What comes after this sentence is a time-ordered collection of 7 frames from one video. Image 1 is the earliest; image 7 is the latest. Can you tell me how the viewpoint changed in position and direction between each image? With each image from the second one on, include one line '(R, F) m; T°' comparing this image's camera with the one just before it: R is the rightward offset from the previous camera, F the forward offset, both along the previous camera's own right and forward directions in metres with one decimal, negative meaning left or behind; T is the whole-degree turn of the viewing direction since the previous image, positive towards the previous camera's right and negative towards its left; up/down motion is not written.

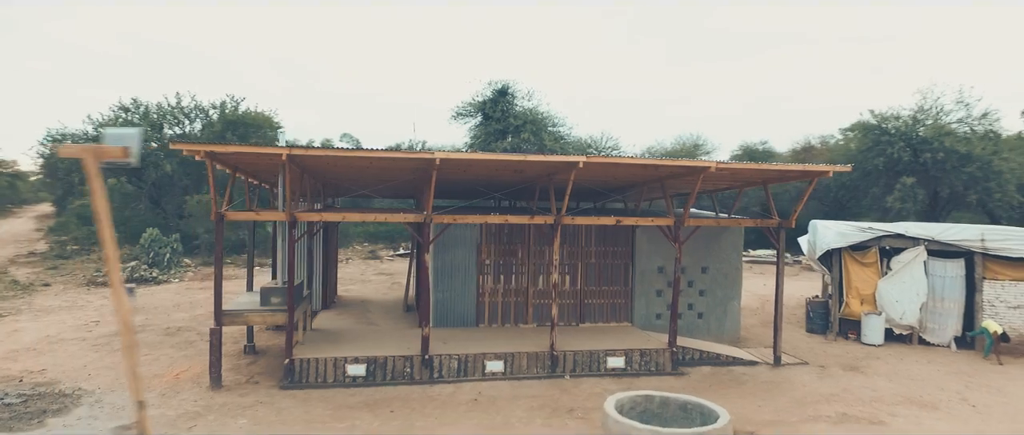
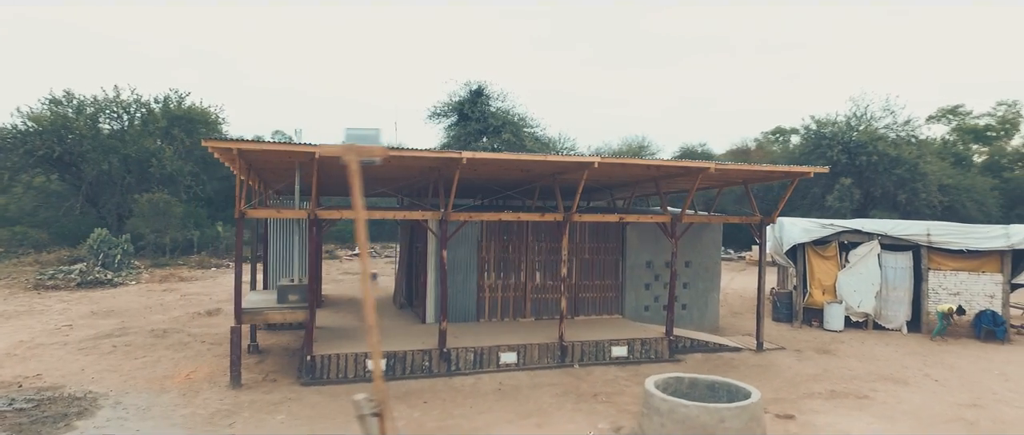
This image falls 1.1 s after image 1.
(-1.3, -0.3) m; +6°
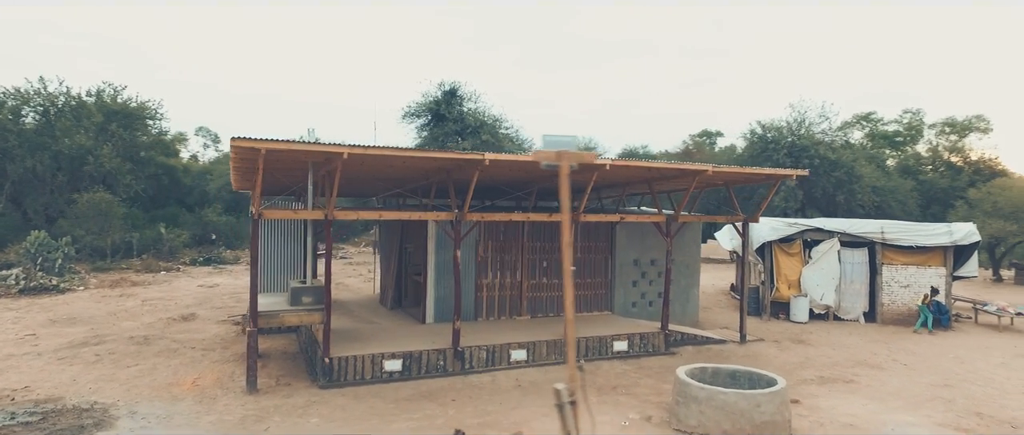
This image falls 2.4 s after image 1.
(-1.3, -0.1) m; +6°
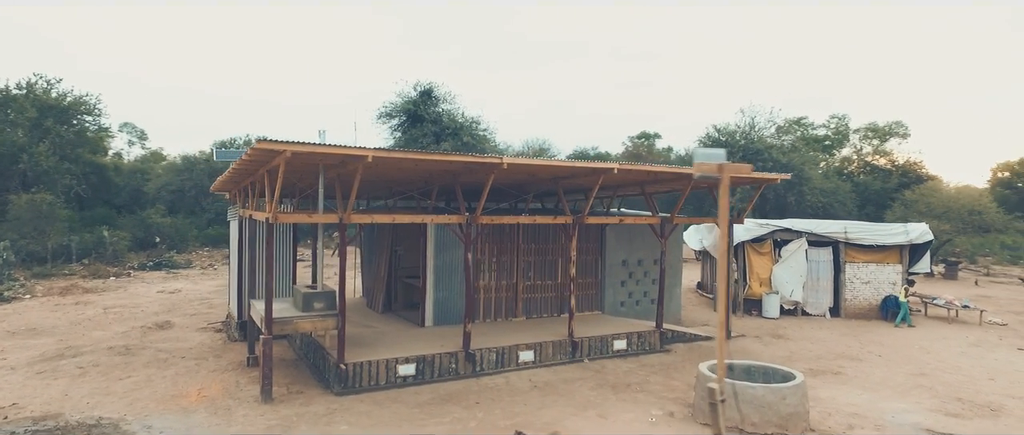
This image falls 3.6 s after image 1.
(-1.1, 0.0) m; +6°
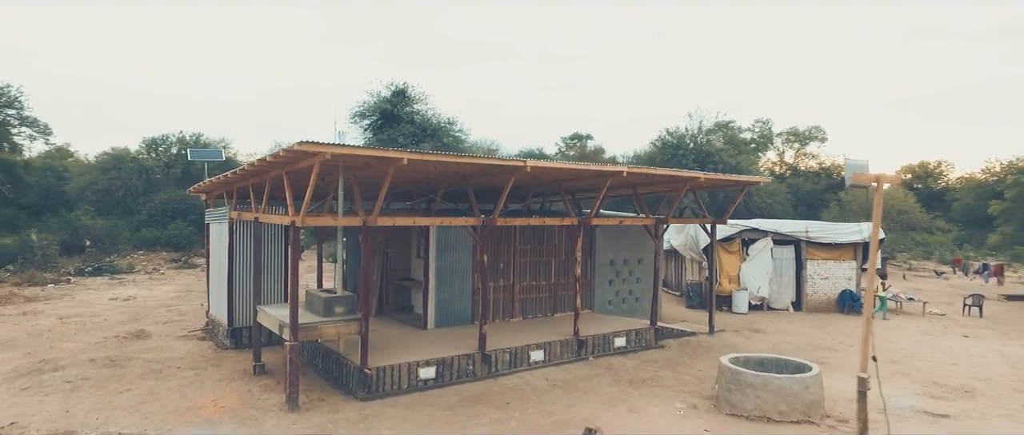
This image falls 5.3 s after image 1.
(-1.4, -0.1) m; +6°
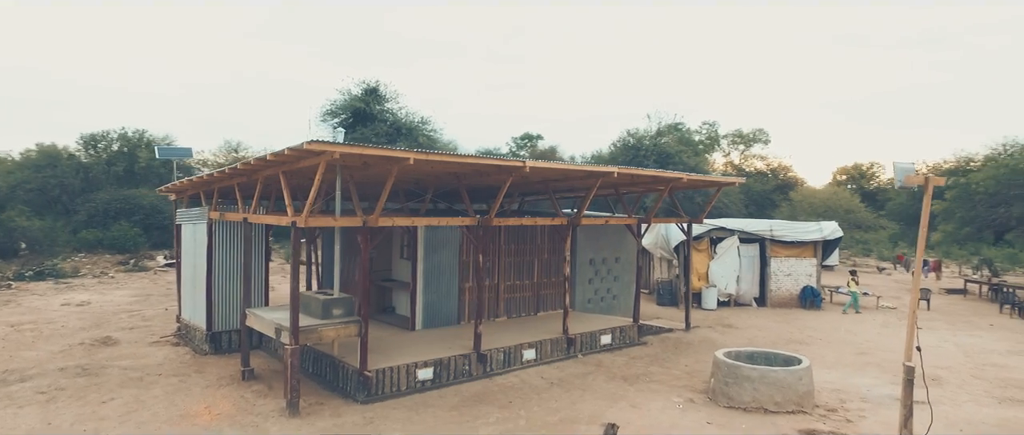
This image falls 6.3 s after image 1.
(-0.7, 0.0) m; +5°
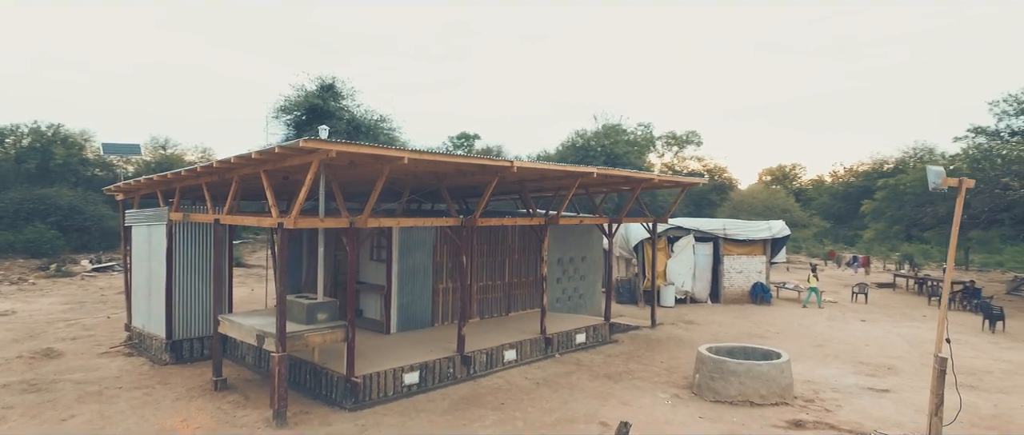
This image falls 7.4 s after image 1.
(-0.8, +0.1) m; +6°
